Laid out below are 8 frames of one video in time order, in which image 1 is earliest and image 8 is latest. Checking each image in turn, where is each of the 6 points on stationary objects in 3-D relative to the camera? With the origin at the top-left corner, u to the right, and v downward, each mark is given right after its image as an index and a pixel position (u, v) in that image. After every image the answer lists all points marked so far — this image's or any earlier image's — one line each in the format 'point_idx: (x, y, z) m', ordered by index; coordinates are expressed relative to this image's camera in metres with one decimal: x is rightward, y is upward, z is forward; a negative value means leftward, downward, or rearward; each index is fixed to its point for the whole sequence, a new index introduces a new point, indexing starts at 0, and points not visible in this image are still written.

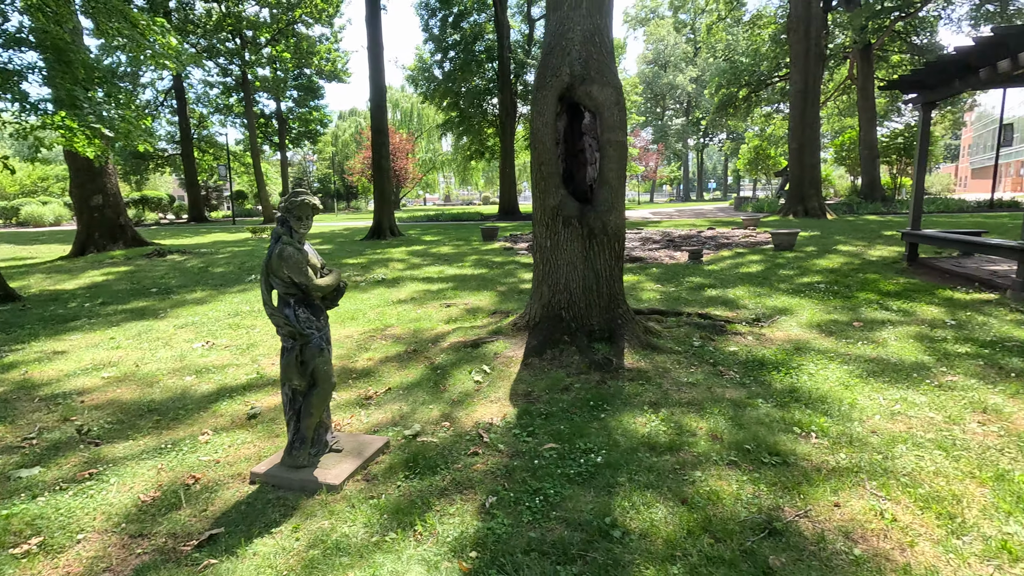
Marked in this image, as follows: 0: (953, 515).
0: (+1.8, -0.9, +2.1) m
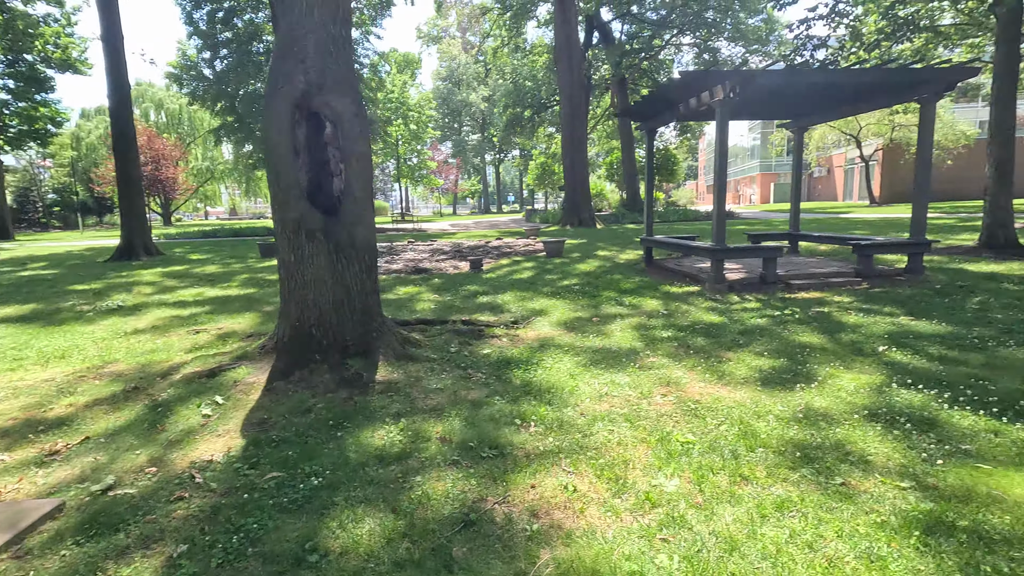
0: (+0.5, -0.9, +2.5) m
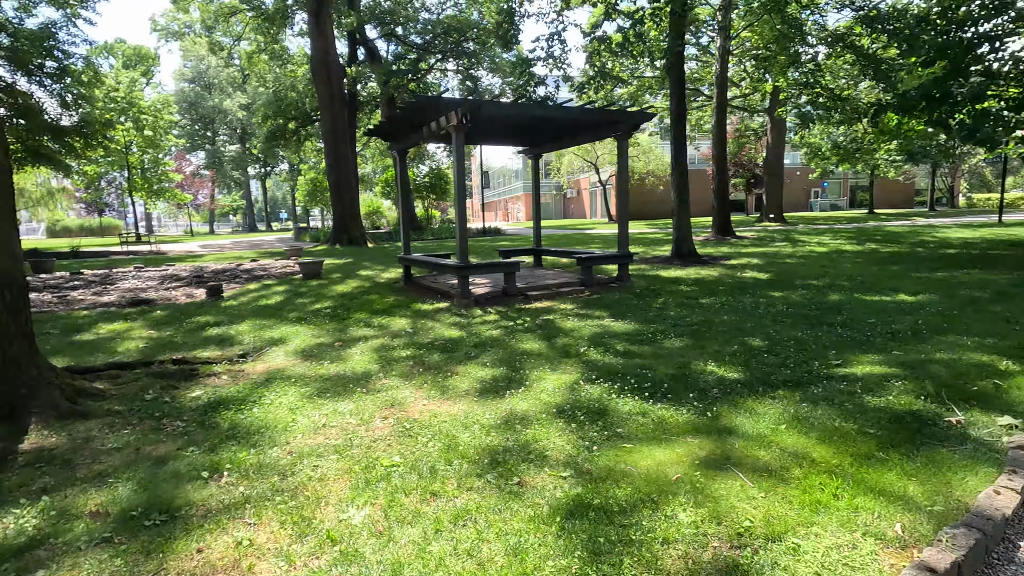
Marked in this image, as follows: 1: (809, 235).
0: (-0.9, -1.0, +2.4) m
1: (+9.7, +1.8, +17.6) m
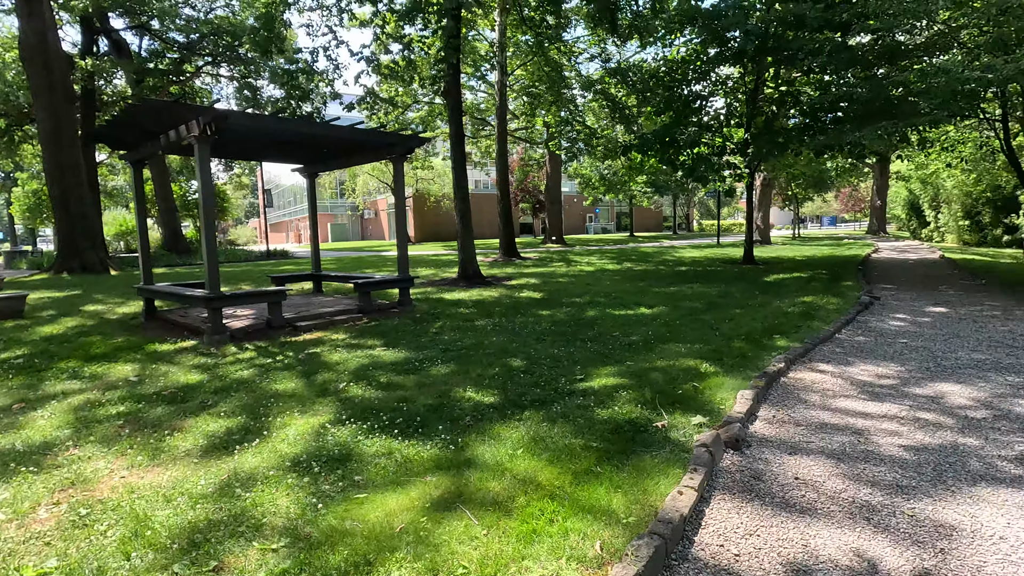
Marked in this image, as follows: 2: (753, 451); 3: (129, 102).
0: (-2.0, -1.2, +1.6) m
1: (+2.5, +1.2, +19.6) m
2: (+1.3, -0.9, +3.0) m
3: (-4.0, +2.0, +5.7) m
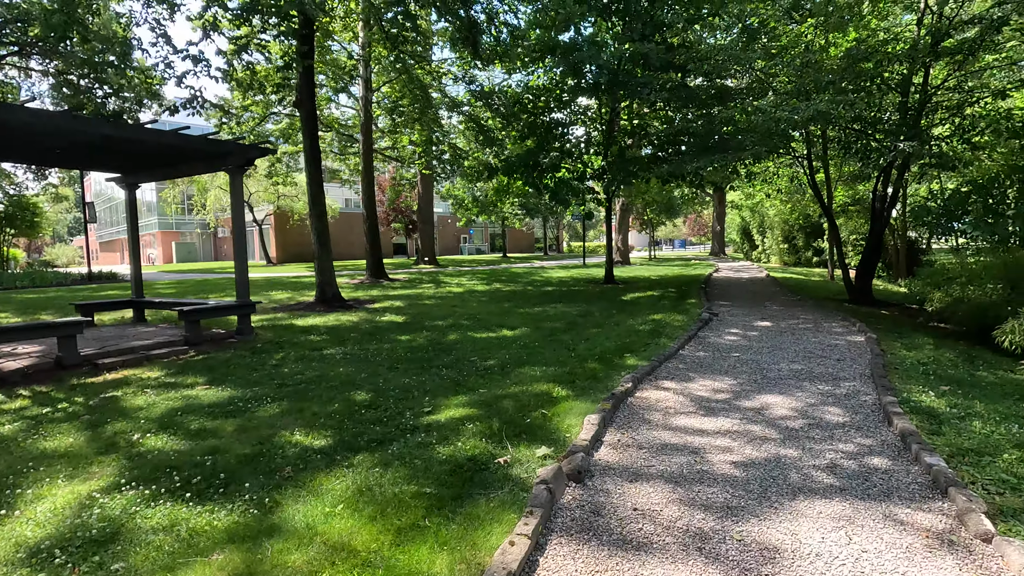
0: (-2.5, -1.3, +0.7) m
1: (-2.2, +0.4, +19.4) m
2: (+0.4, -1.0, +2.8) m
3: (-5.4, +1.7, +4.4) m
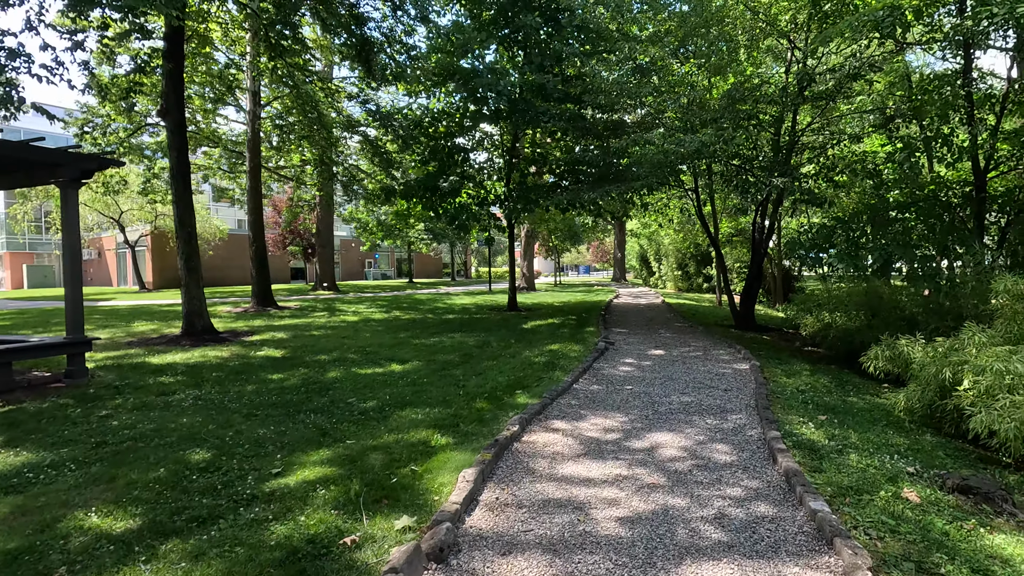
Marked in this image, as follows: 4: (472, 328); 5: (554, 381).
0: (-2.8, -1.4, -0.2) m
1: (-5.6, -0.5, +18.3) m
2: (-0.2, -1.2, +2.4) m
3: (-6.3, +1.4, +3.1) m
4: (-0.8, -0.9, +11.4) m
5: (+0.5, -1.0, +5.7) m
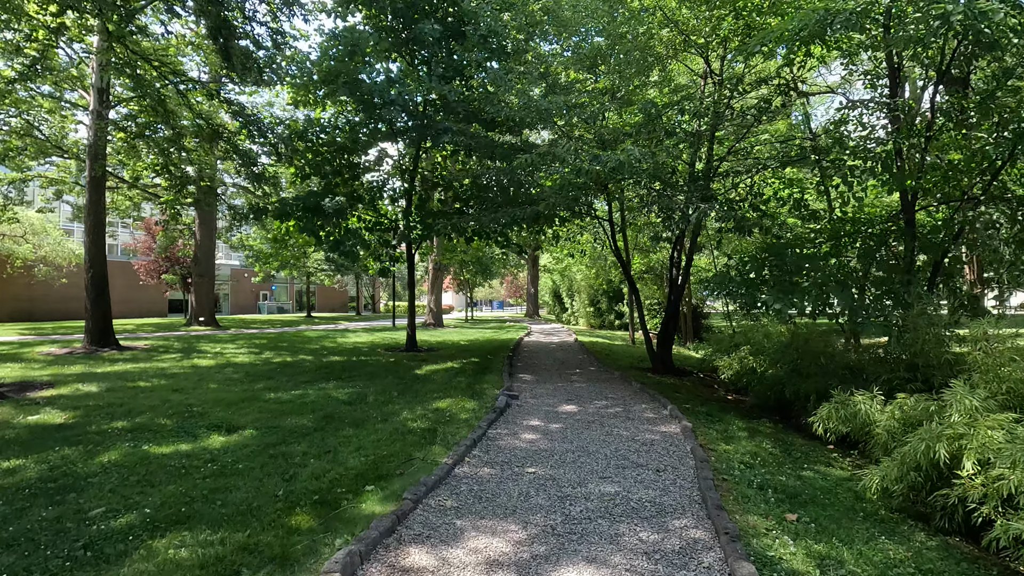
0: (-2.9, -1.3, -2.3) m
1: (-8.6, -1.6, +15.6) m
2: (-0.8, -1.3, +0.7) m
3: (-6.9, +1.4, +0.6) m
4: (-2.8, -1.5, +9.4) m
5: (-0.6, -1.3, +4.0) m
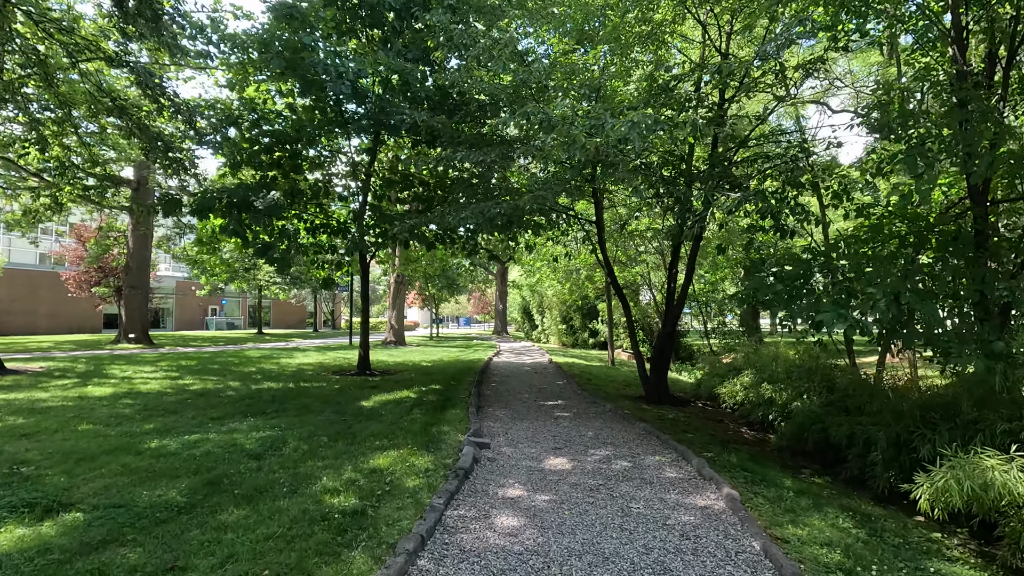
0: (-2.6, -1.1, -4.2) m
1: (-9.4, -1.9, +13.3) m
2: (-0.7, -1.2, -1.1) m
3: (-6.8, +1.5, -1.5) m
4: (-3.3, -1.7, +7.5) m
5: (-0.8, -1.3, +2.3) m
